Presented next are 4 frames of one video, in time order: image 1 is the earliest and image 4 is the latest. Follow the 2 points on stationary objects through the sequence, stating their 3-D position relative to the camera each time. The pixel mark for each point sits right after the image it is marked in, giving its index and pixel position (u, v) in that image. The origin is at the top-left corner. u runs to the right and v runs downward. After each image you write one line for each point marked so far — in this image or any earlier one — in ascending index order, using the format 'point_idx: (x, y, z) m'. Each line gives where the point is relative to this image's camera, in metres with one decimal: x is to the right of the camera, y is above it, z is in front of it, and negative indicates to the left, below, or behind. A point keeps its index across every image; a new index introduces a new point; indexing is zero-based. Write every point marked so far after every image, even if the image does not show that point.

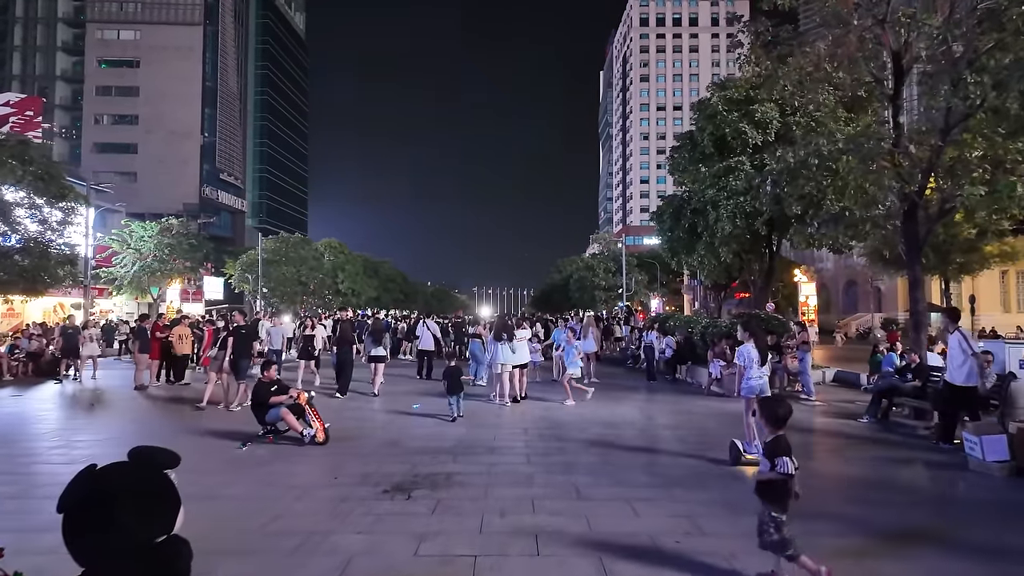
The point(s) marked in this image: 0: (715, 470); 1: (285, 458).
0: (+2.4, -2.1, +8.2) m
1: (-2.7, -2.1, +8.5) m
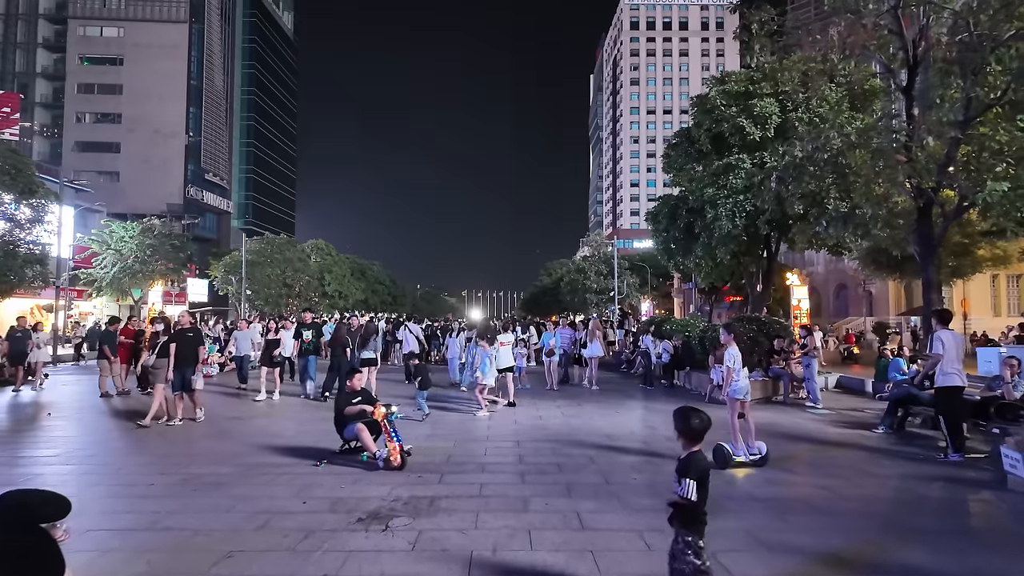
0: (+2.3, -2.1, +7.4) m
1: (-2.8, -2.1, +7.6) m
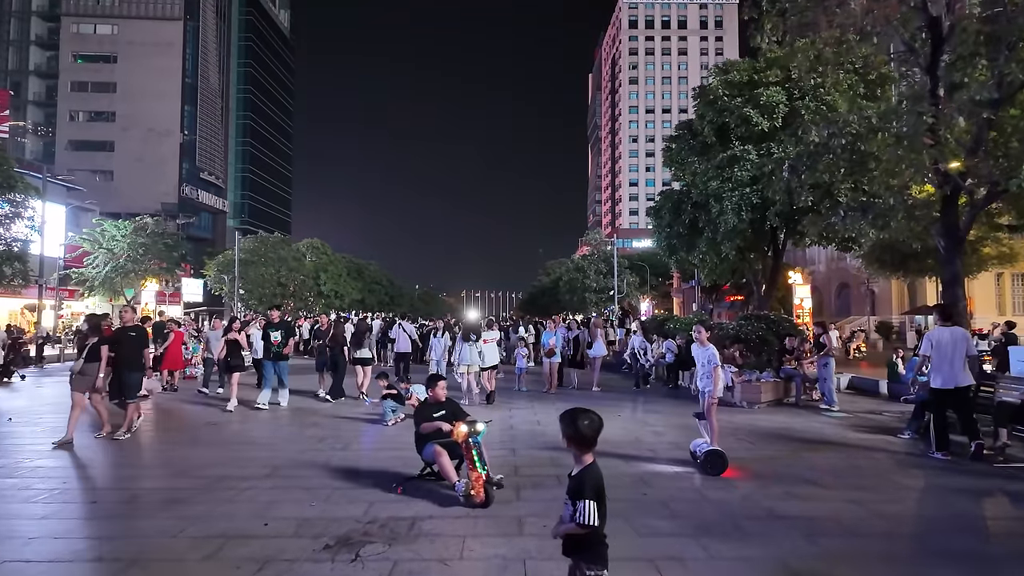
0: (+2.2, -2.0, +6.5) m
1: (-2.9, -2.0, +6.7) m
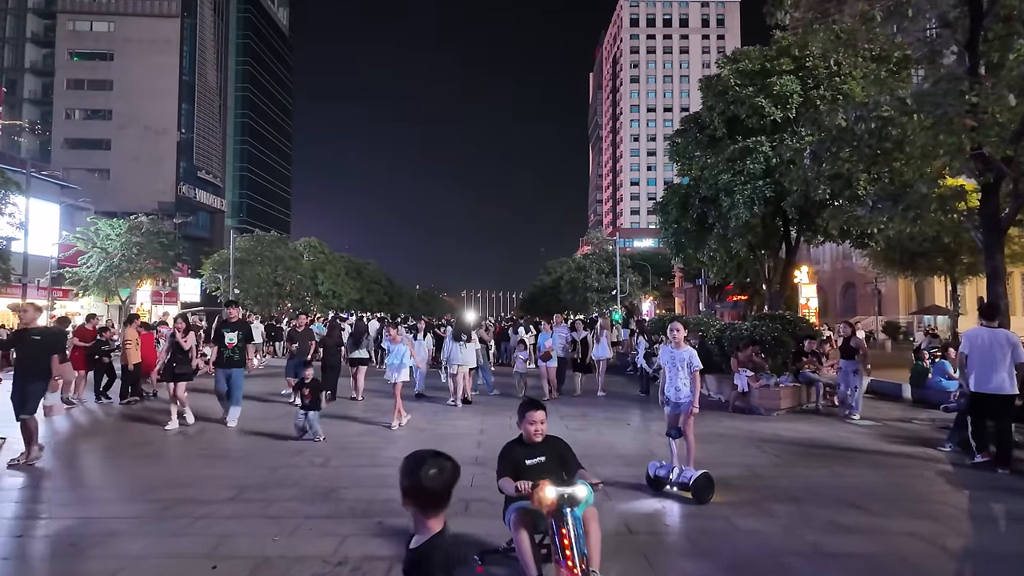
0: (+2.2, -2.0, +5.5) m
1: (-2.9, -1.9, +5.8) m
